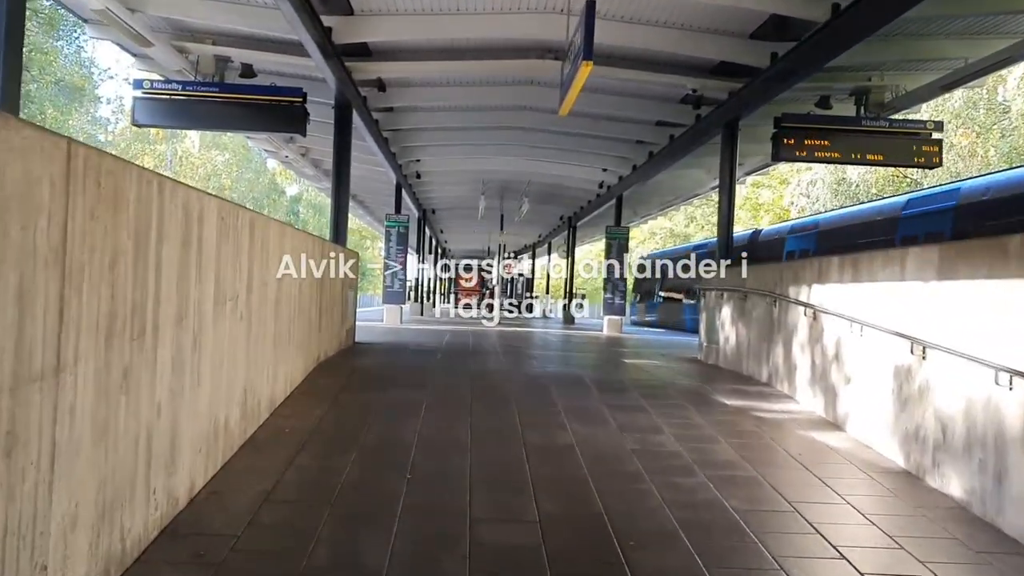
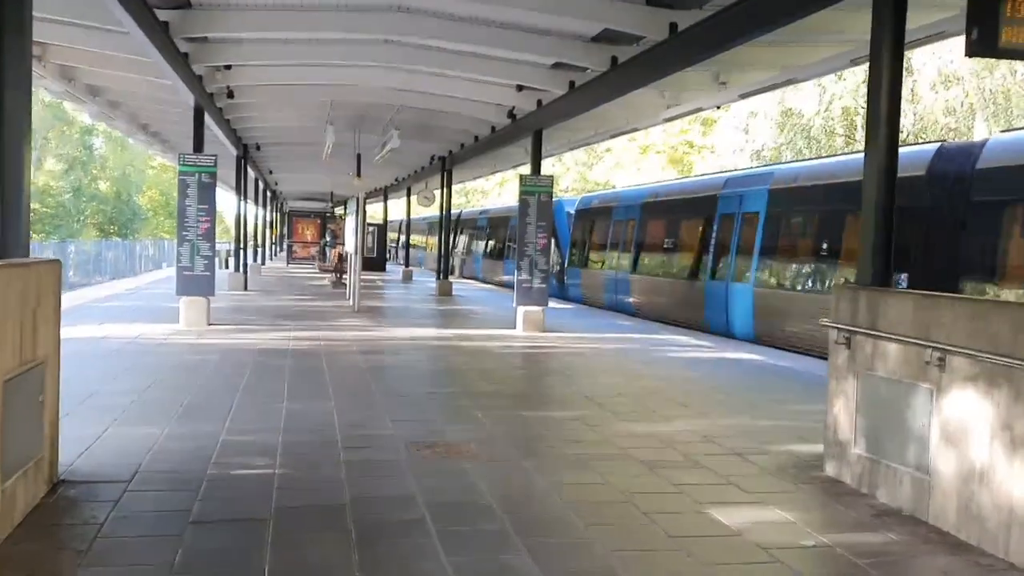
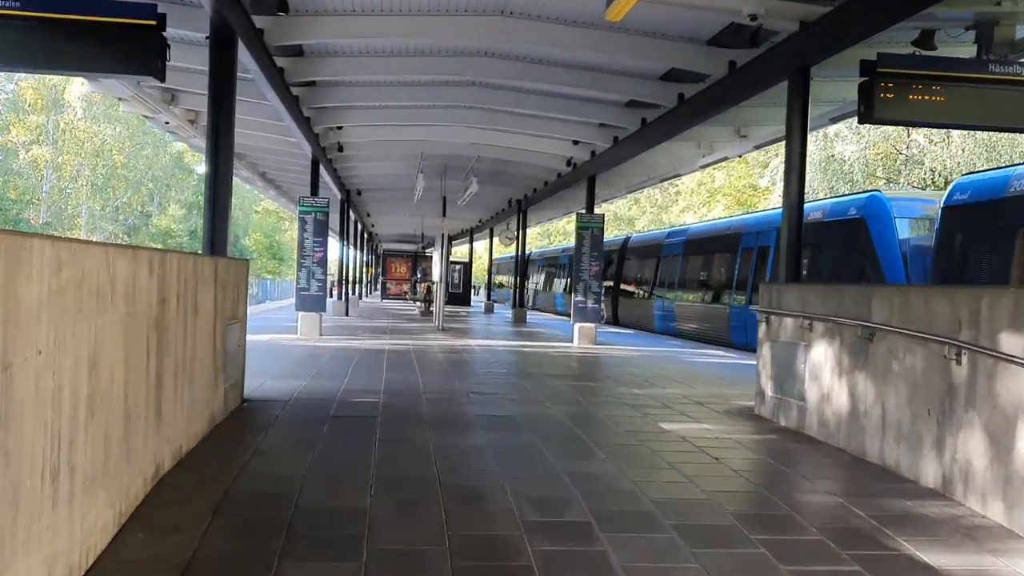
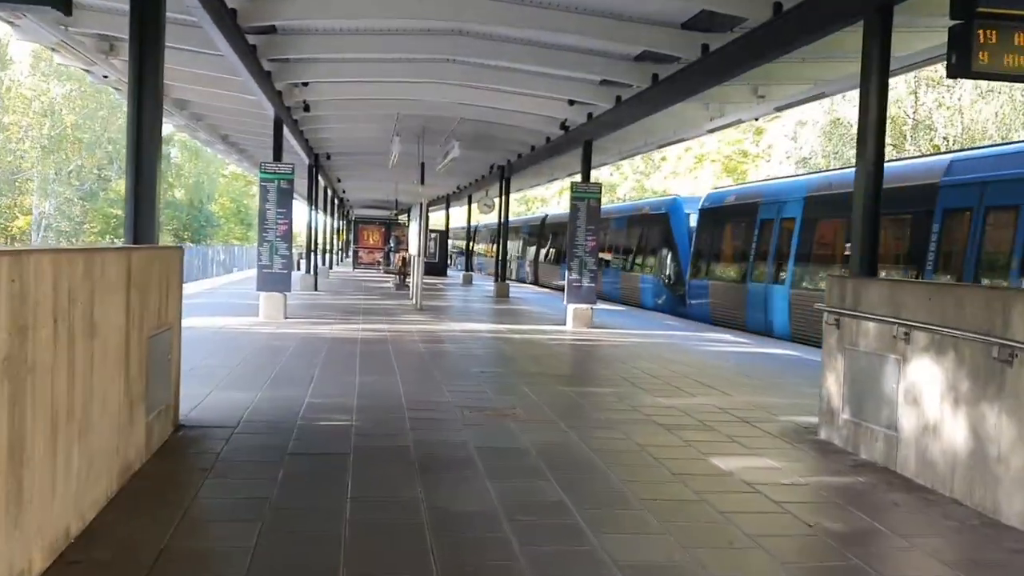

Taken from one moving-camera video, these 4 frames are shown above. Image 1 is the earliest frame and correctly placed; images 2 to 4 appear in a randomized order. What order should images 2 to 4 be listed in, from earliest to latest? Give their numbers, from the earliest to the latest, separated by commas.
3, 4, 2
